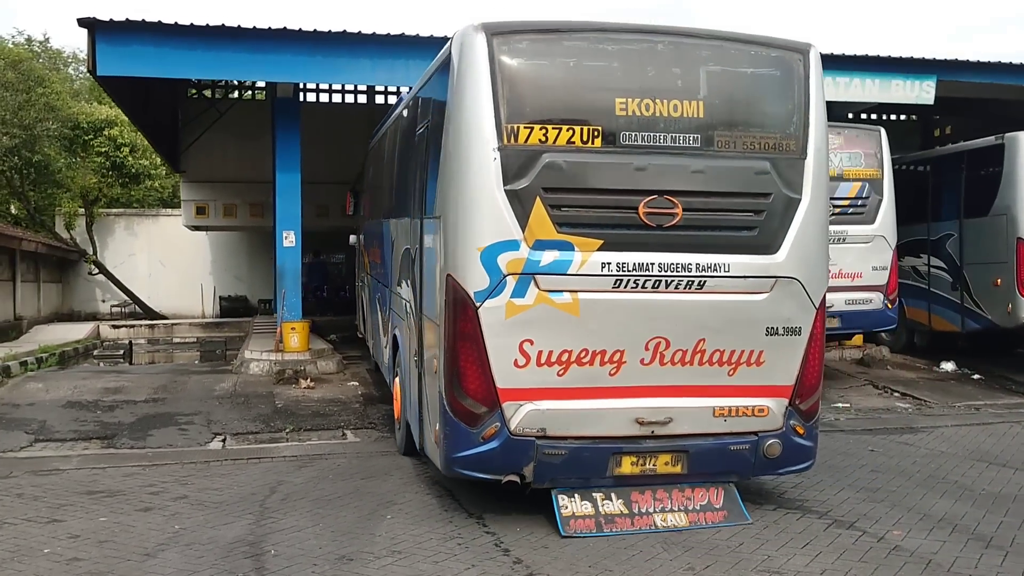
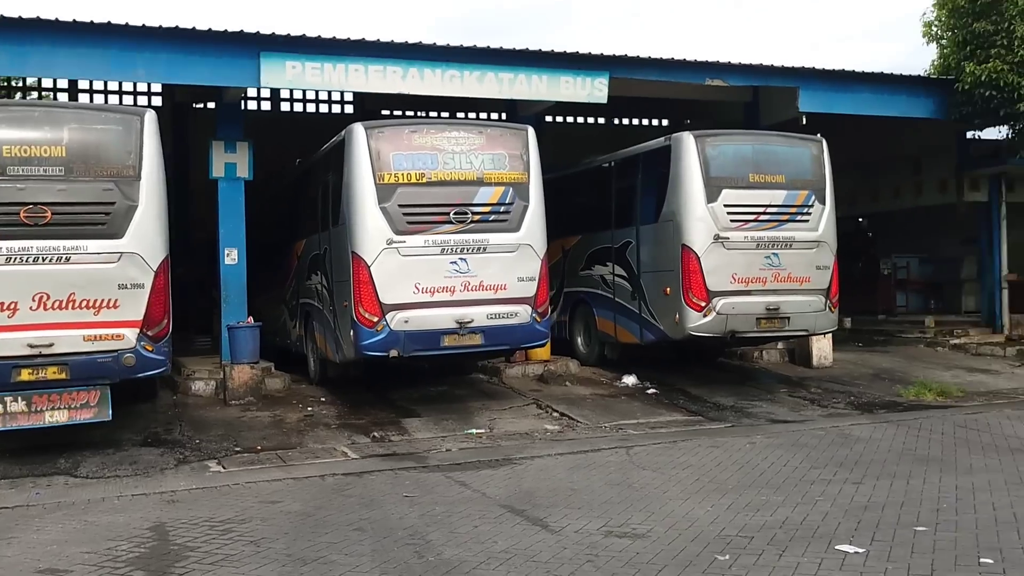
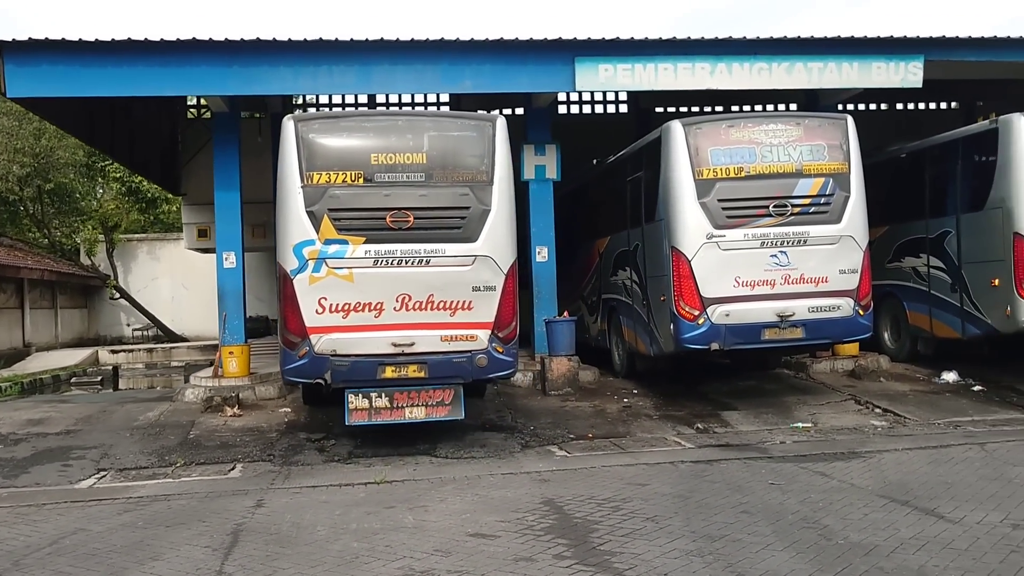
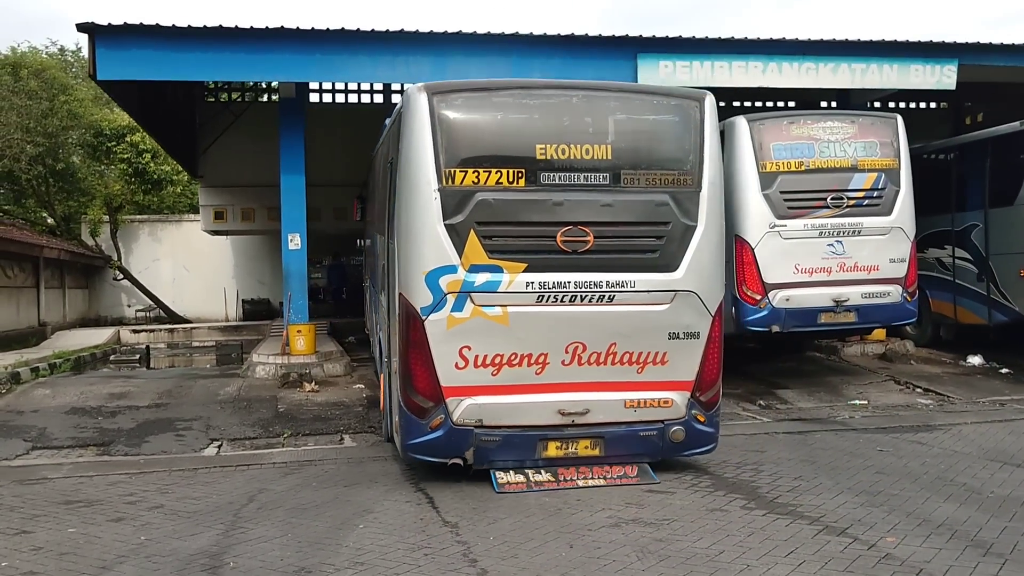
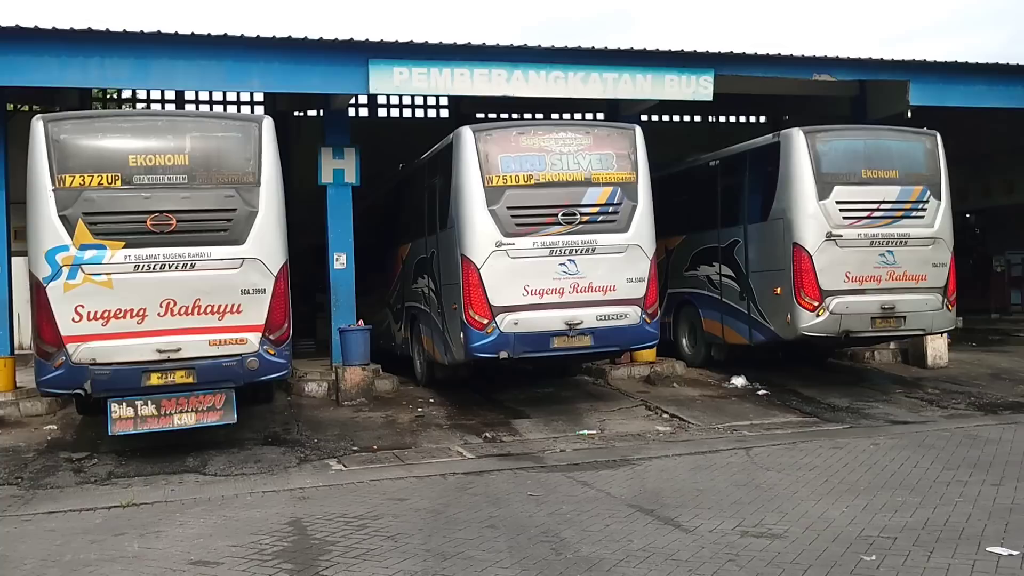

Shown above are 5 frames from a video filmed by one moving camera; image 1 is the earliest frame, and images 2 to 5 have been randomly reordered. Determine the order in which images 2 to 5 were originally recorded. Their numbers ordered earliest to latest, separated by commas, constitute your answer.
4, 3, 5, 2
